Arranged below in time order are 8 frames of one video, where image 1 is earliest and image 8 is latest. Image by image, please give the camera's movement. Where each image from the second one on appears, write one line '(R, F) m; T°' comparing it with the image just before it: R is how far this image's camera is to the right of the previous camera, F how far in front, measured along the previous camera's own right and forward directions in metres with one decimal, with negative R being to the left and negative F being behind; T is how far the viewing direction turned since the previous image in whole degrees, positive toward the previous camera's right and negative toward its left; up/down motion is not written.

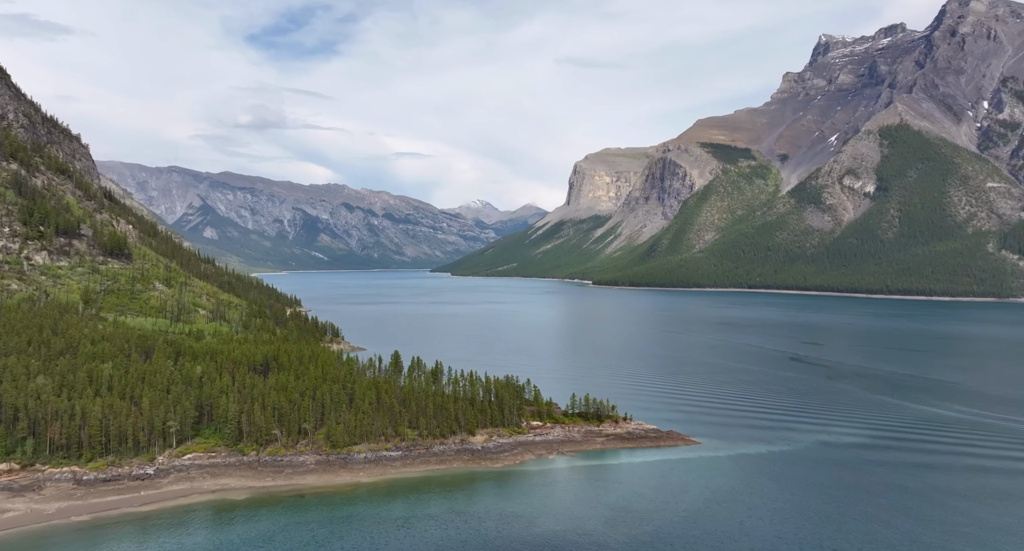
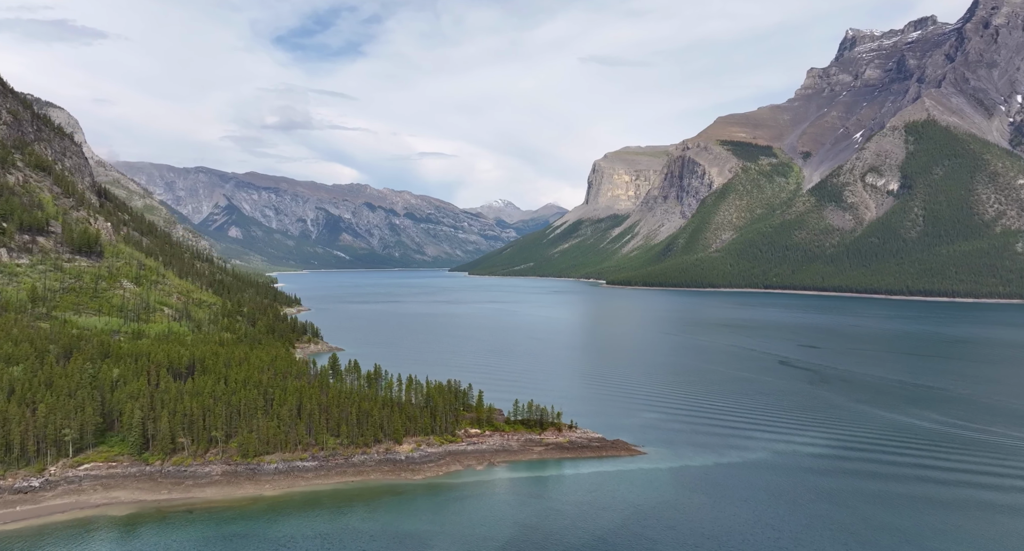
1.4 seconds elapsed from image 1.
(+8.6, +4.6) m; -2°
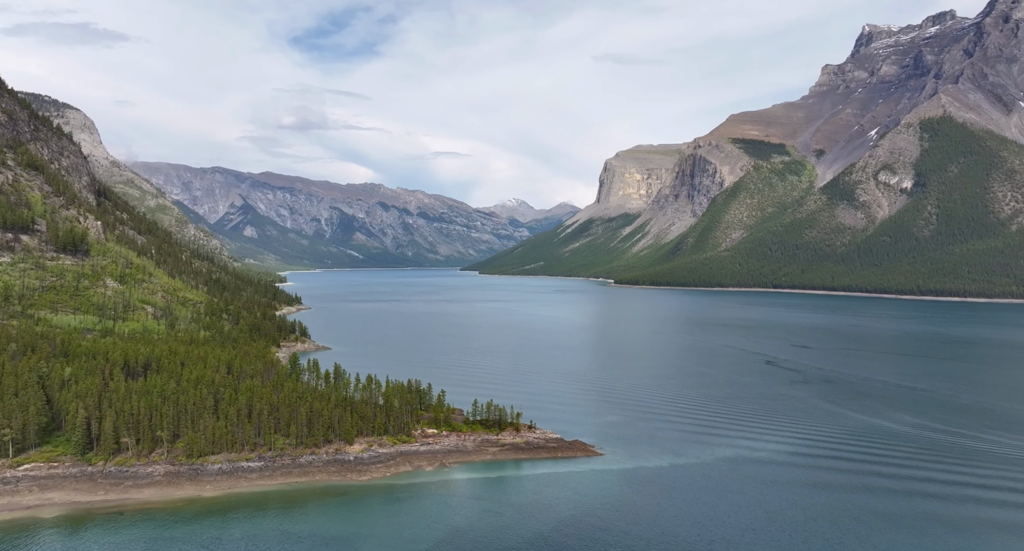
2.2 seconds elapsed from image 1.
(+5.5, +1.5) m; -1°
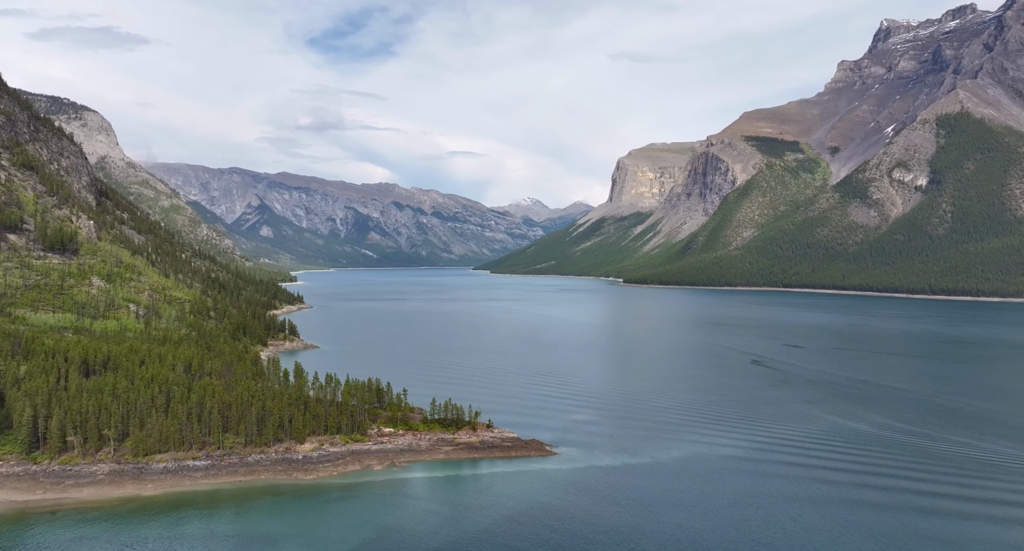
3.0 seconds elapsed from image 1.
(+5.6, +1.2) m; -2°
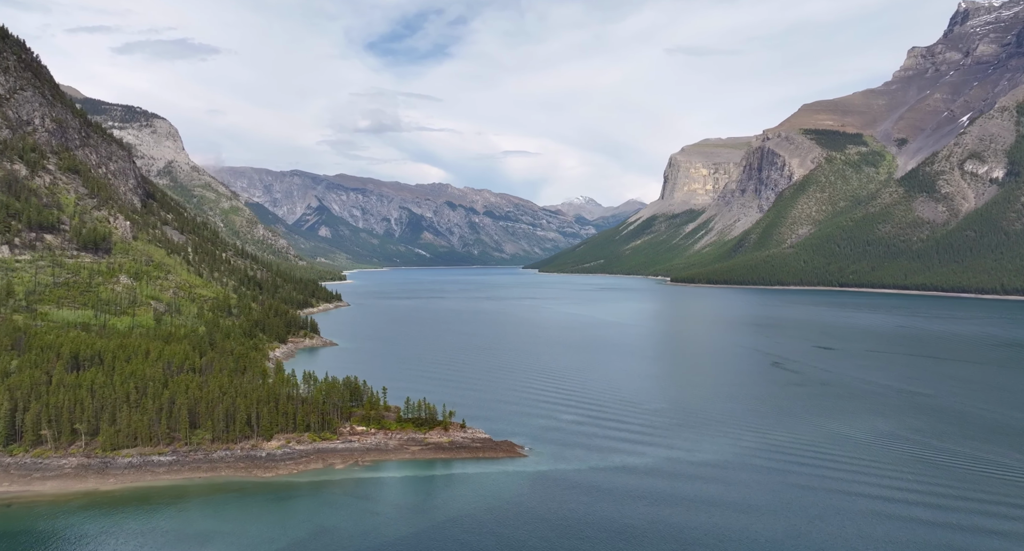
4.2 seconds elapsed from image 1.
(+7.2, +2.0) m; -5°
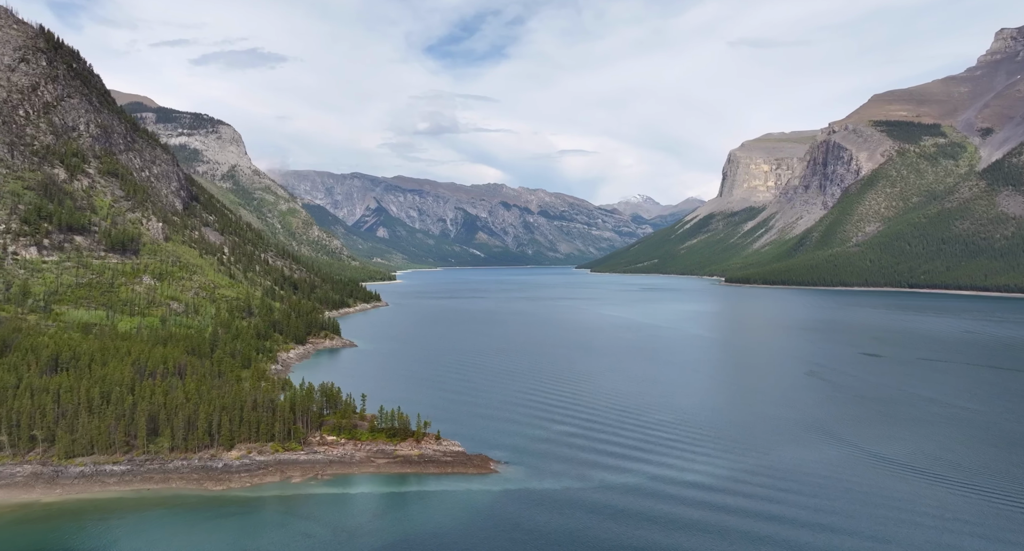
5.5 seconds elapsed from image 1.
(+6.5, +4.9) m; -5°
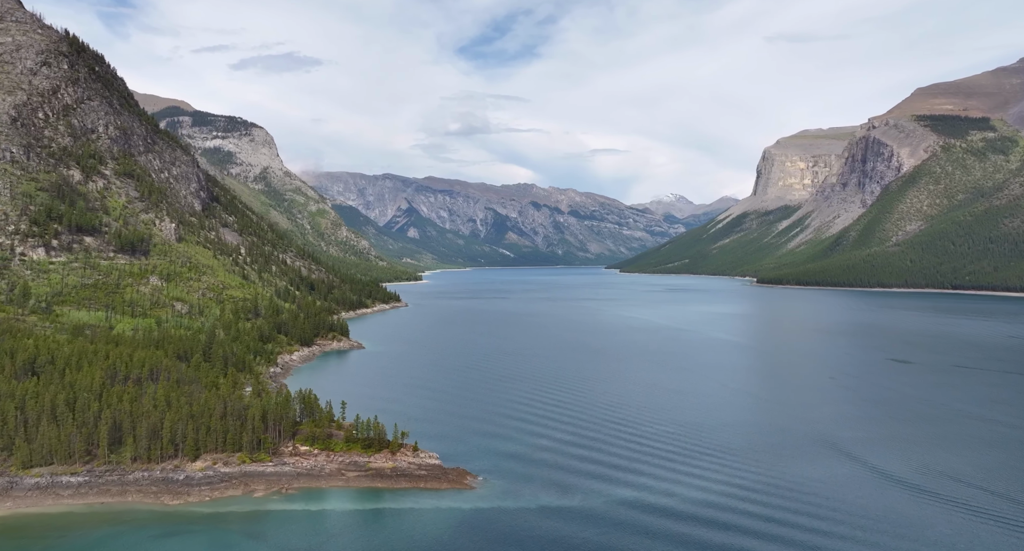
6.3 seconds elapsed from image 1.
(+3.8, +3.9) m; -3°
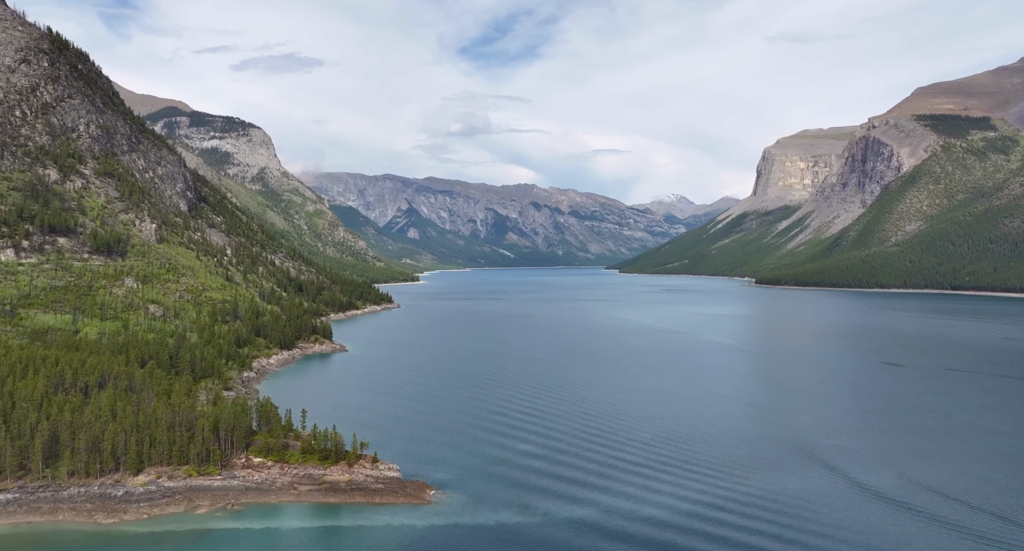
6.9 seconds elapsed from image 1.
(+2.7, +3.4) m; 0°
